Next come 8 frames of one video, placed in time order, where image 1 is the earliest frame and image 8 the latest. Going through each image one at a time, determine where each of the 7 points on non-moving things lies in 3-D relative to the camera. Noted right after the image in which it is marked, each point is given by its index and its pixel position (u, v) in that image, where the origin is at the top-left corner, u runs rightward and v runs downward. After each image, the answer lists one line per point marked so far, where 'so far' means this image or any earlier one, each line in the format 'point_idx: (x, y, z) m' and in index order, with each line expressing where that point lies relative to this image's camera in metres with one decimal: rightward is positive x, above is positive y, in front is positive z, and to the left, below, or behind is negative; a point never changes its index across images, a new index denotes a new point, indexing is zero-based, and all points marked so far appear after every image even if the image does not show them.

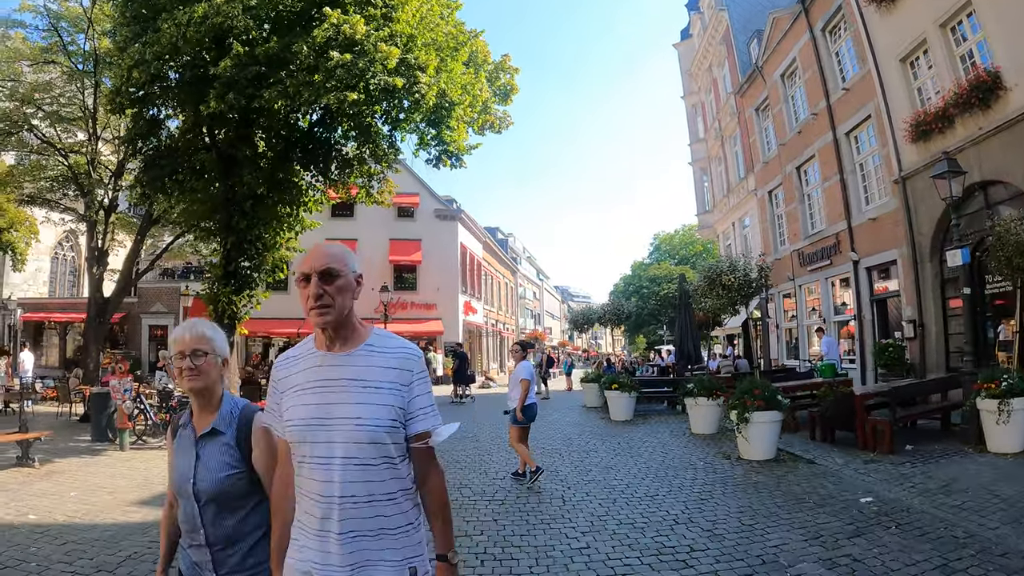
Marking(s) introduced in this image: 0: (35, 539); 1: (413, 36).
0: (-4.0, -1.9, +5.4) m
1: (-2.1, +5.6, +13.6) m
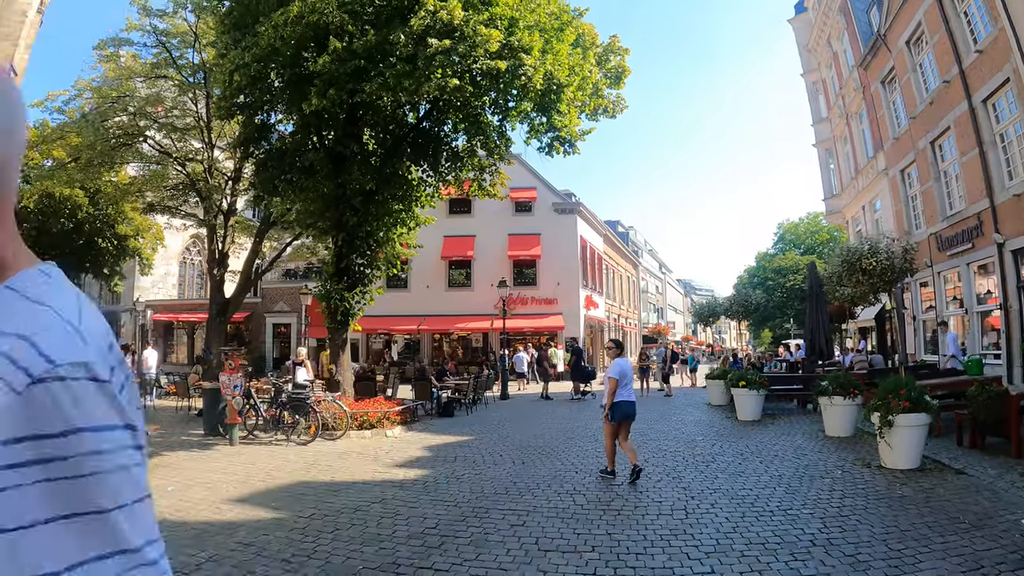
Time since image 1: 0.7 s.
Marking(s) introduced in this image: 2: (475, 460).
0: (-3.4, -2.0, +4.8) m
1: (-0.1, +5.6, +12.4) m
2: (-0.4, -2.2, +7.9) m
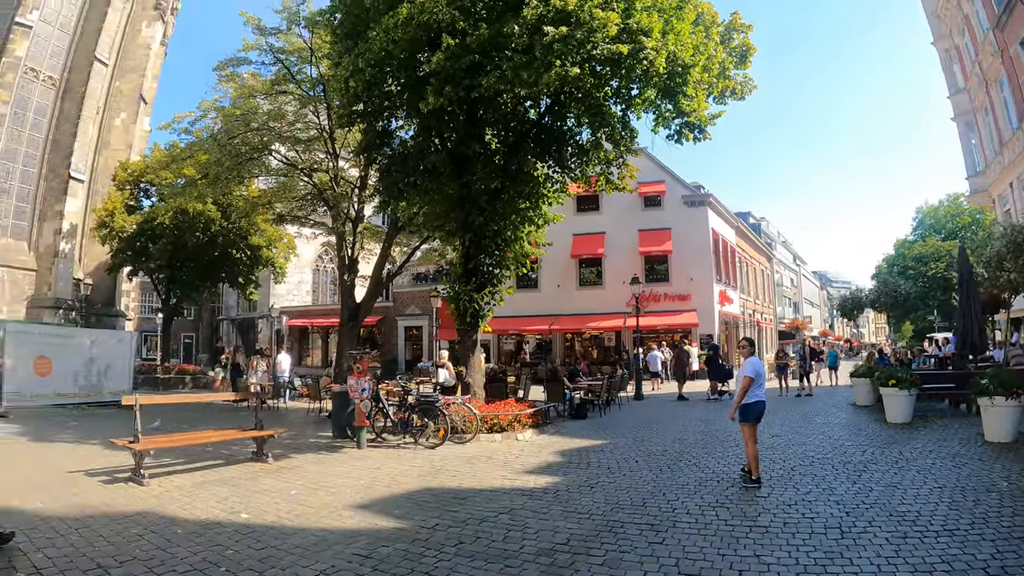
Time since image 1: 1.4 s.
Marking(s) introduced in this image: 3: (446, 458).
0: (-2.4, -2.0, +4.6) m
1: (+2.0, +5.7, +11.6) m
2: (+1.2, -2.1, +7.2) m
3: (-0.9, -2.2, +7.8) m
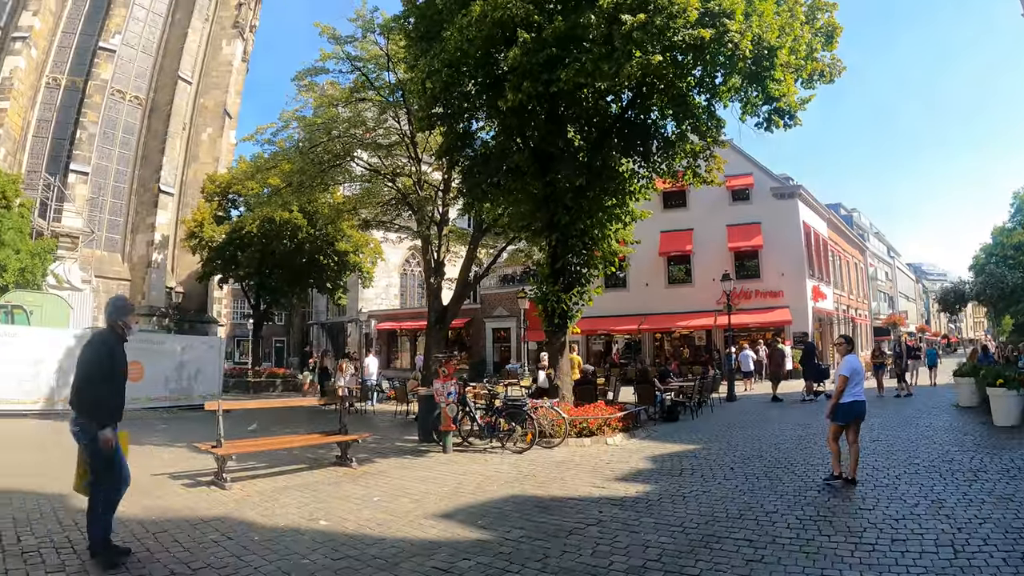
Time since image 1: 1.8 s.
0: (-1.7, -2.0, +4.4) m
1: (+3.2, +5.8, +11.0) m
2: (+2.0, -2.0, +6.7) m
3: (0.0, -2.2, +7.5) m
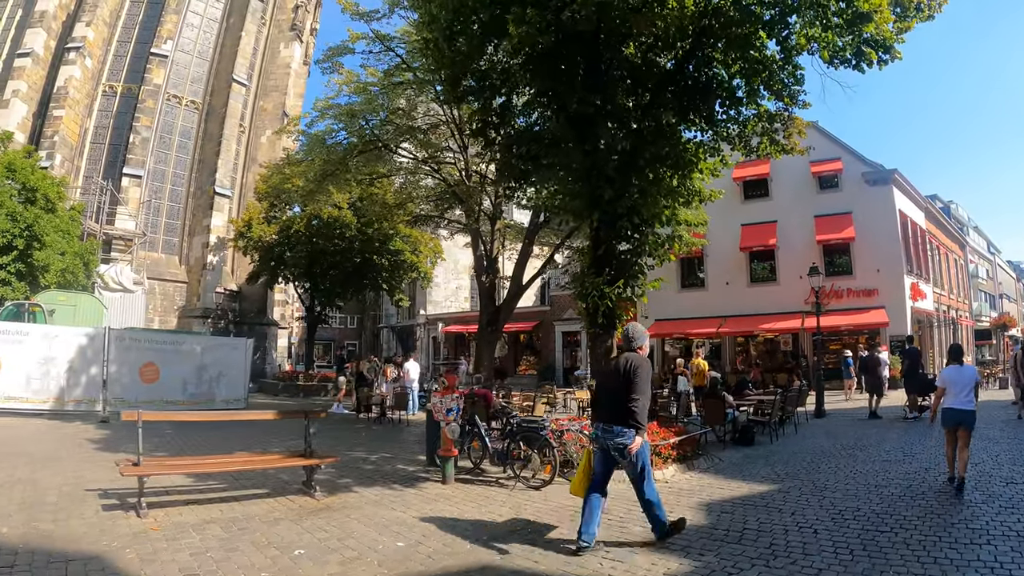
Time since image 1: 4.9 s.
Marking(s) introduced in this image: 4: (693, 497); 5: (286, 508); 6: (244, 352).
0: (-2.1, -1.9, +2.9) m
1: (+3.5, +5.9, +8.9) m
2: (+1.9, -1.9, +4.7) m
3: (0.0, -2.1, +5.8) m
4: (+1.7, -2.0, +5.8) m
5: (-2.3, -2.3, +6.2) m
6: (-7.2, -1.7, +16.2) m
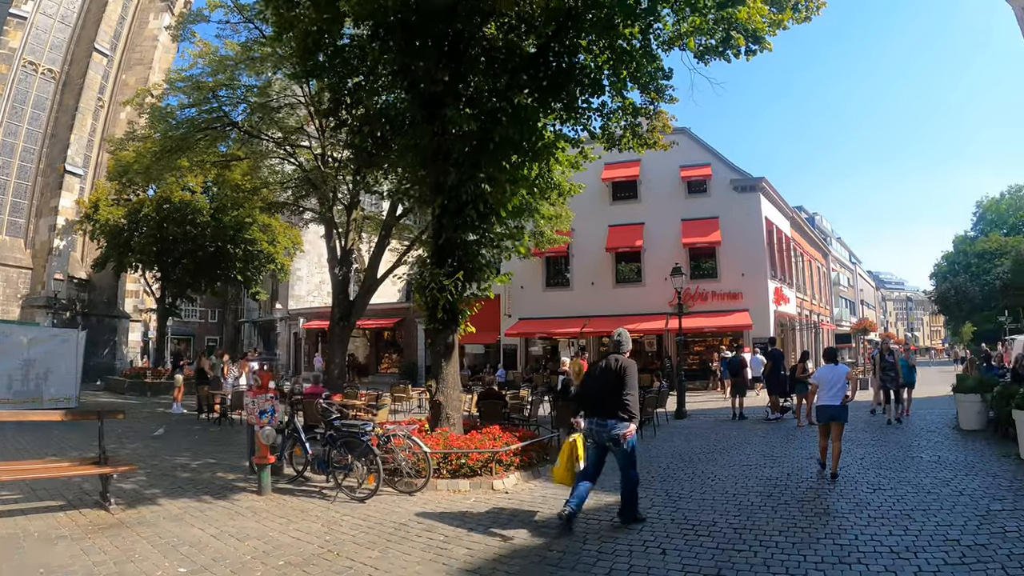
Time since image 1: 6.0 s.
0: (-3.1, -1.7, +1.9) m
1: (+1.7, +5.9, +8.7) m
2: (+0.6, -1.9, +4.3) m
3: (-1.5, -2.0, +5.1) m
4: (+0.1, -1.9, +5.3) m
5: (-3.9, -2.1, +5.1) m
6: (-10.3, -1.4, +14.2) m
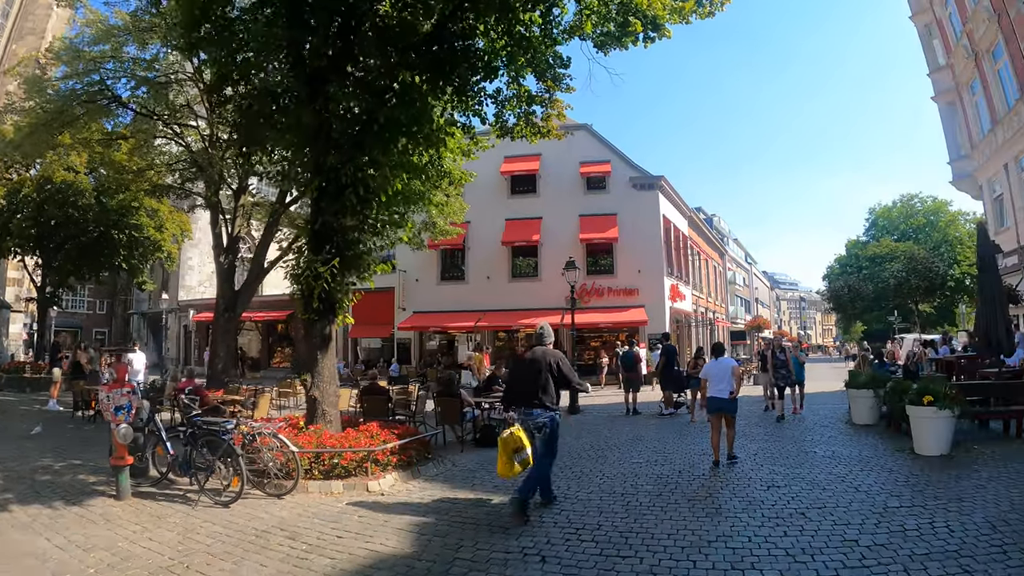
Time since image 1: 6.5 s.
0: (-3.7, -1.6, +1.2) m
1: (+0.4, +6.0, +8.4) m
2: (-0.3, -1.8, +4.0) m
3: (-2.4, -1.9, +4.5) m
4: (-0.9, -1.9, +4.9) m
5: (-4.8, -1.9, +4.3) m
6: (-12.2, -1.1, +12.5) m
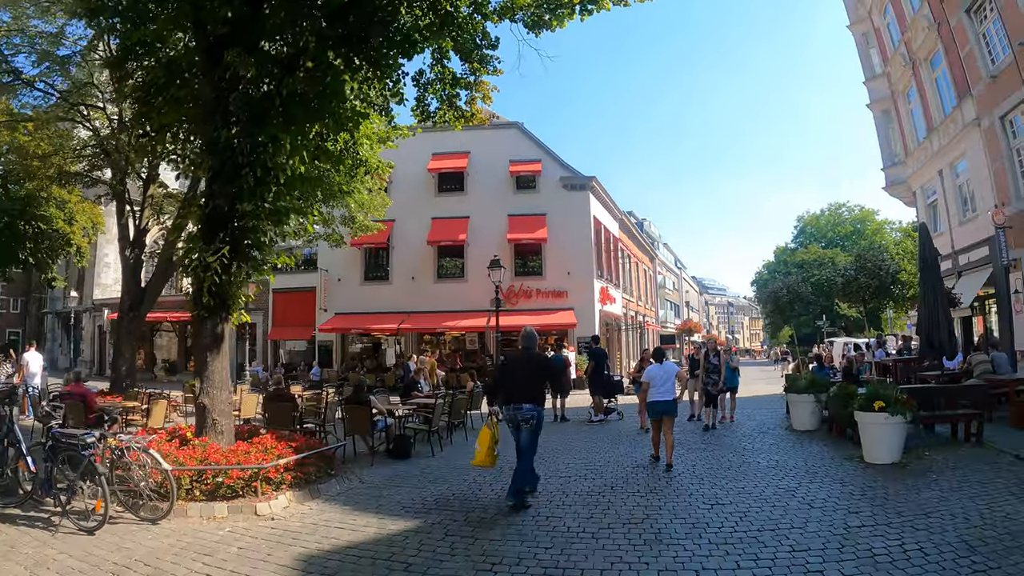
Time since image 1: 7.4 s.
0: (-4.0, -1.5, +0.2) m
1: (-0.4, +6.1, +7.8) m
2: (-0.8, -1.7, +3.3) m
3: (-3.0, -1.8, +3.7) m
4: (-1.5, -1.8, +4.2) m
5: (-5.4, -1.8, +3.3) m
6: (-13.4, -0.9, +10.9) m
